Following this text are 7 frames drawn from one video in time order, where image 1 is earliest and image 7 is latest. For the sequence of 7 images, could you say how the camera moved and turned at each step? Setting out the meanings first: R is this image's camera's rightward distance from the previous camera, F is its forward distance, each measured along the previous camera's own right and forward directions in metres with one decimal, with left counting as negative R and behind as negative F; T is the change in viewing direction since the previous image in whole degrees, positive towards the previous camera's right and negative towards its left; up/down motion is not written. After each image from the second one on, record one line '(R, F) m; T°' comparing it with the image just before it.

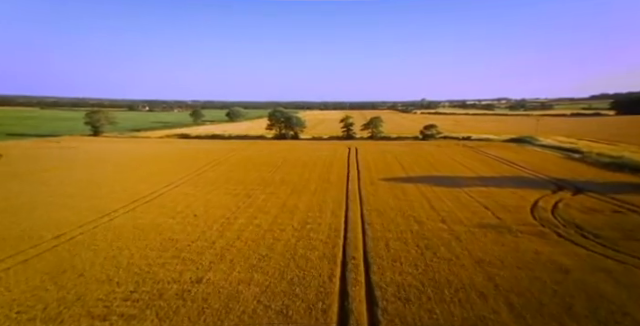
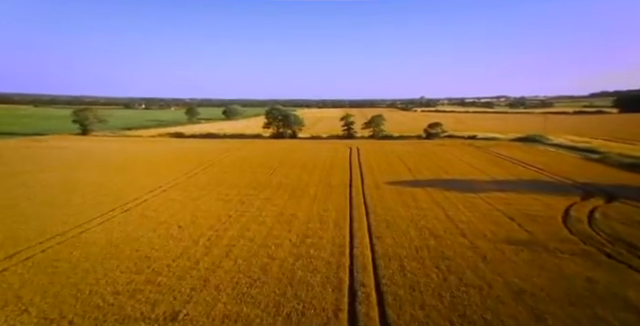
(-0.1, +1.8) m; 0°
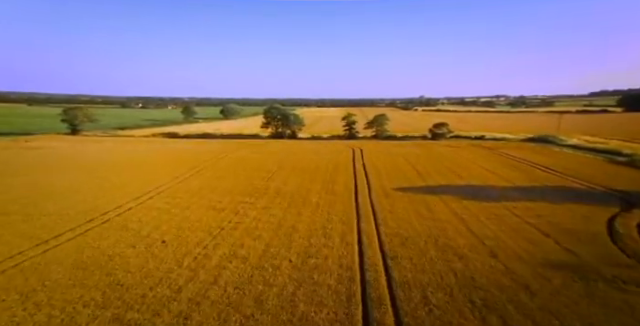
(-0.2, +1.7) m; 0°
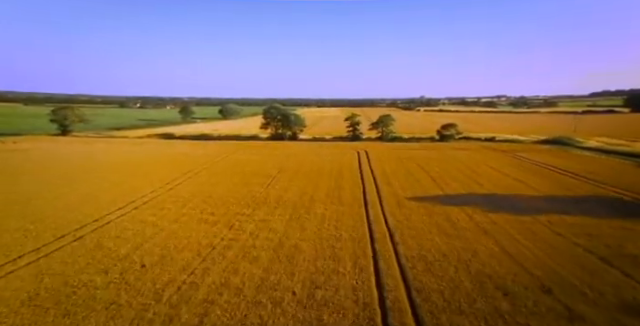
(-0.3, +1.9) m; 0°
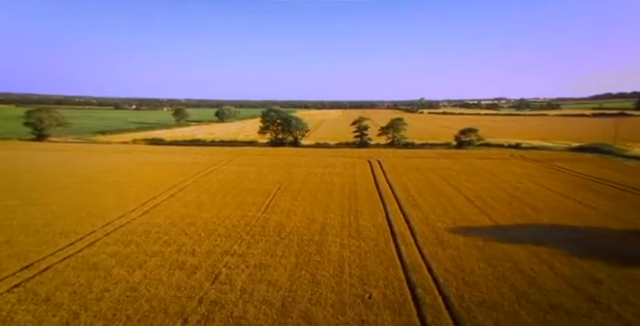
(-0.7, +3.8) m; 0°
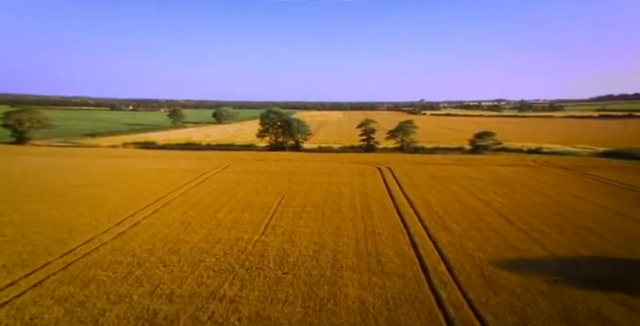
(-0.5, +2.6) m; 0°
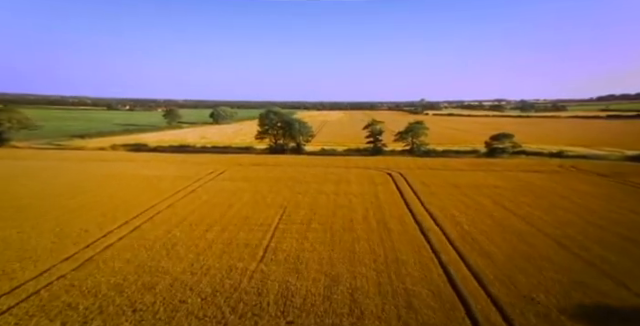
(-0.4, +2.4) m; 0°
